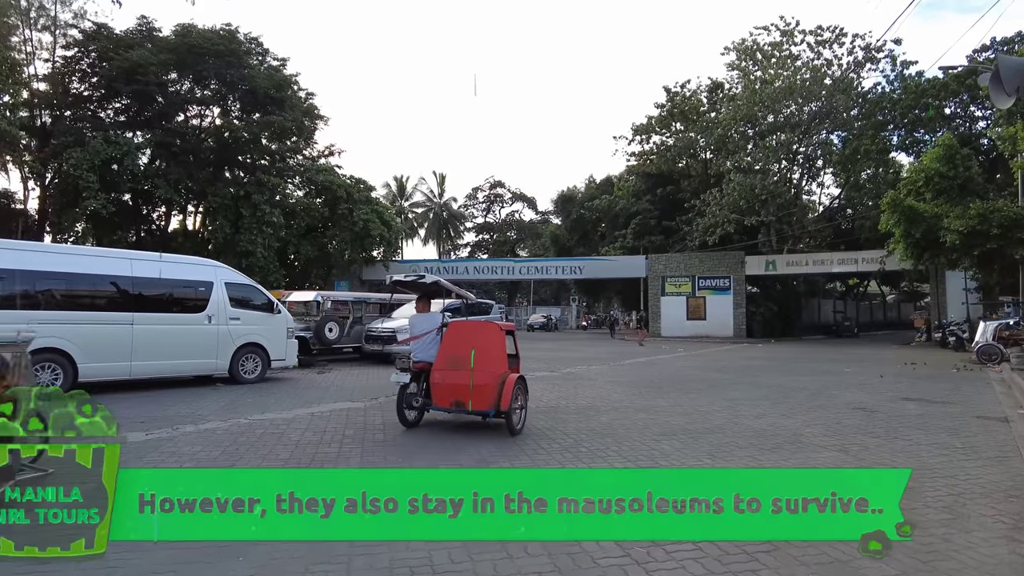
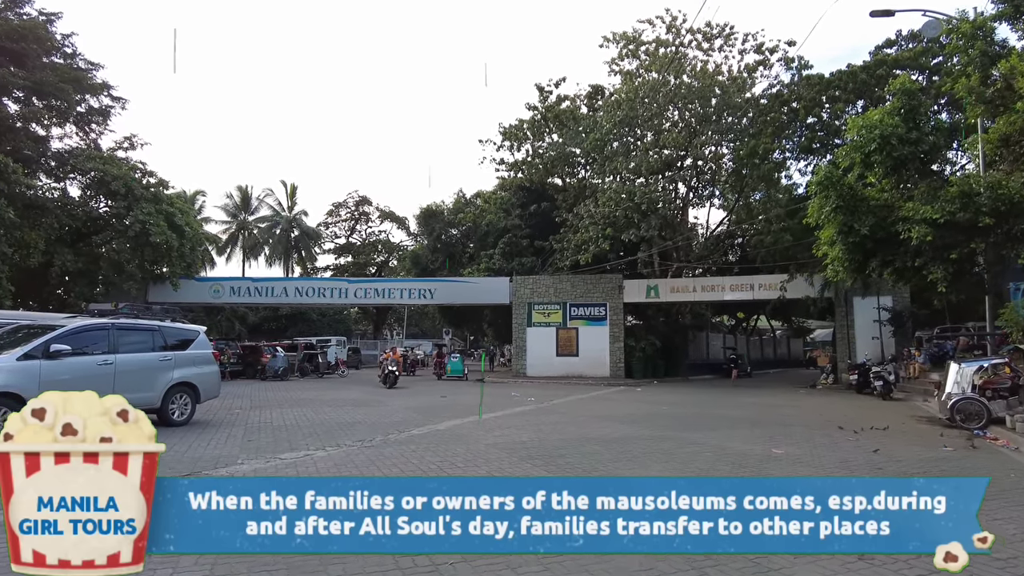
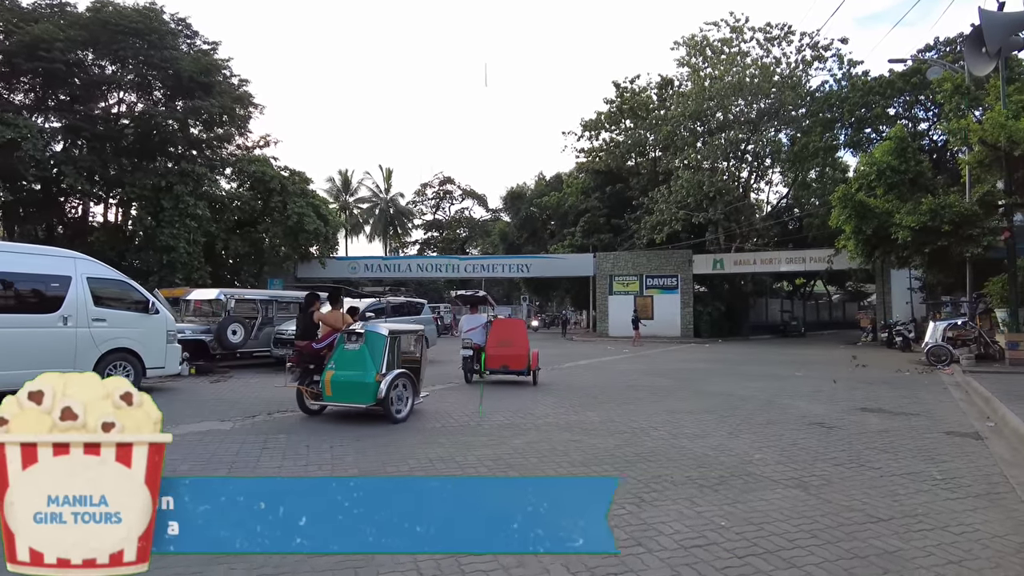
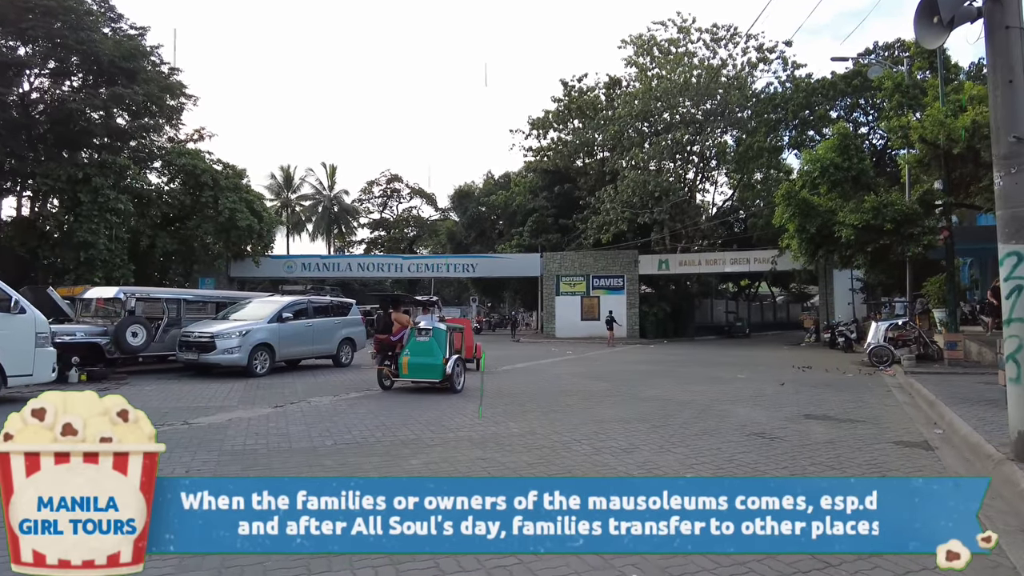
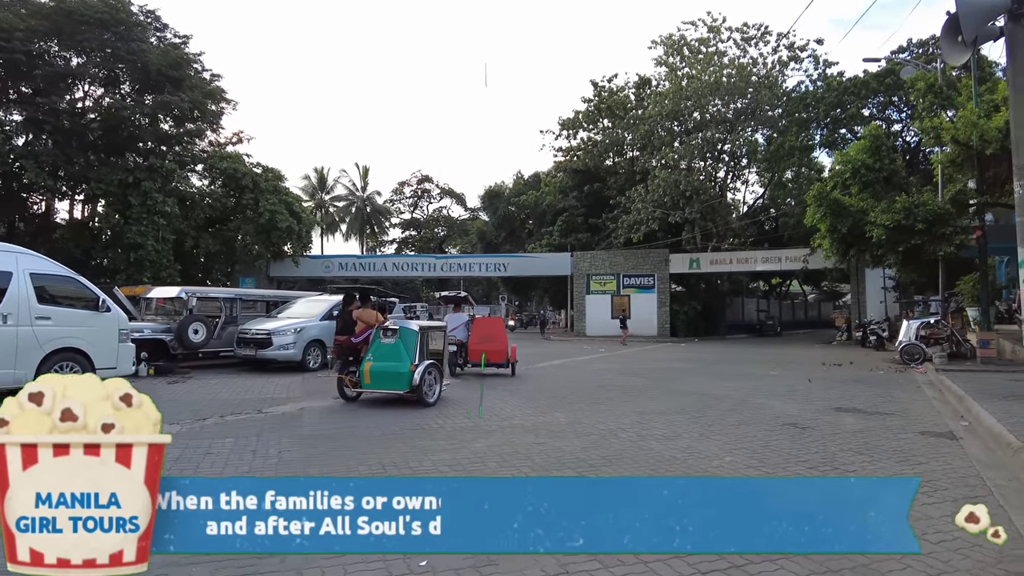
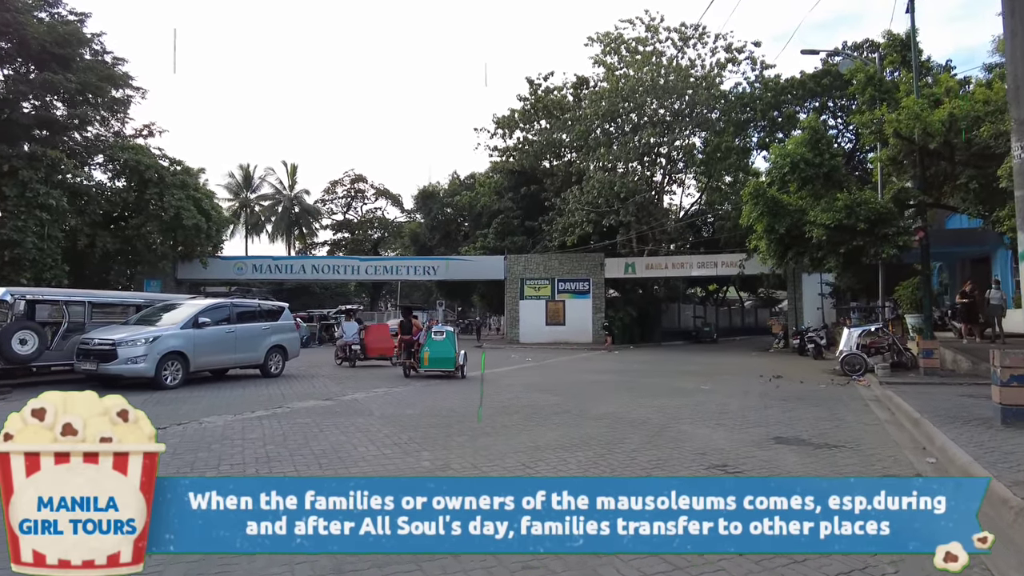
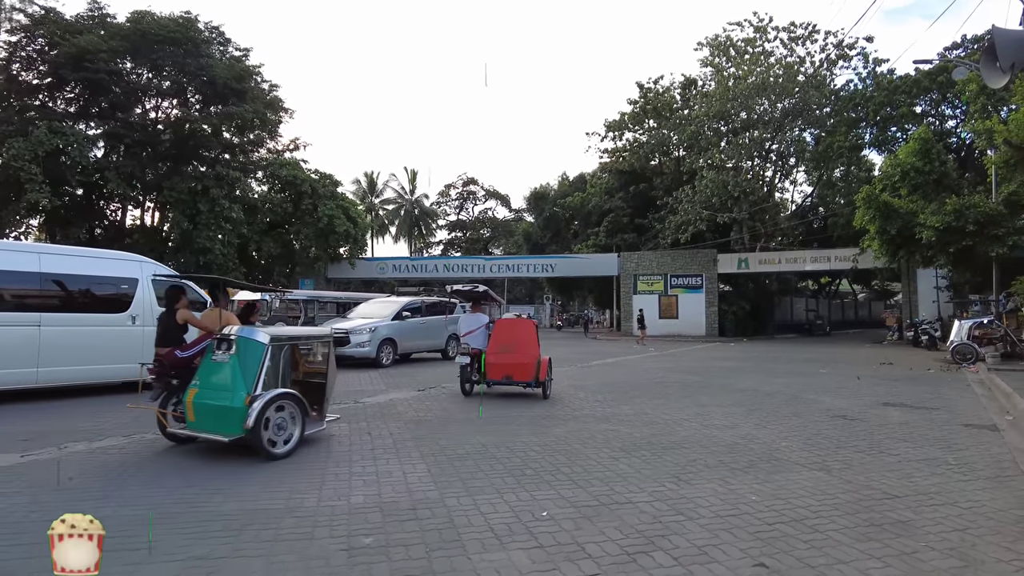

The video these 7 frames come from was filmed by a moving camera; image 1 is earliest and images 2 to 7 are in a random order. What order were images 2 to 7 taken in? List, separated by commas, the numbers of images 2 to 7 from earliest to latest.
7, 3, 5, 4, 6, 2
